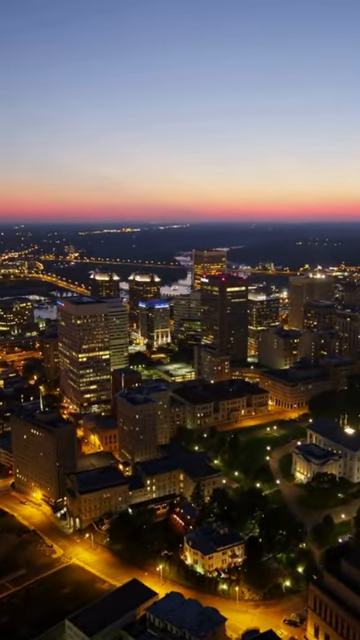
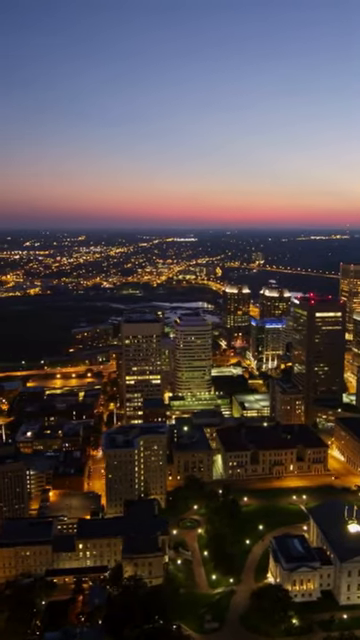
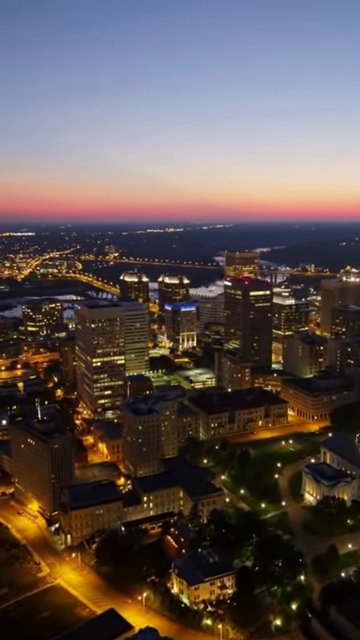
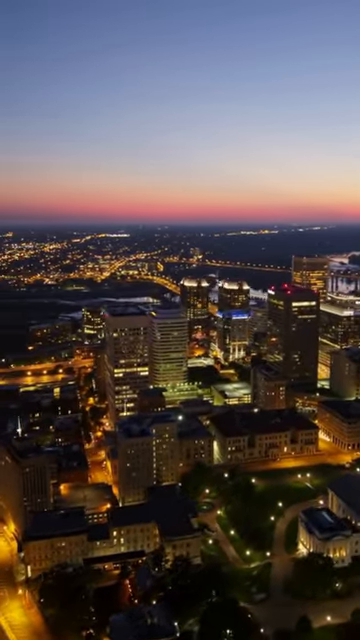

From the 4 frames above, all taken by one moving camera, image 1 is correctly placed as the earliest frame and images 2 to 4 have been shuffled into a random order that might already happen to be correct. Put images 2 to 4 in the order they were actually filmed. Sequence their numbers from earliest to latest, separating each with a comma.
3, 4, 2
